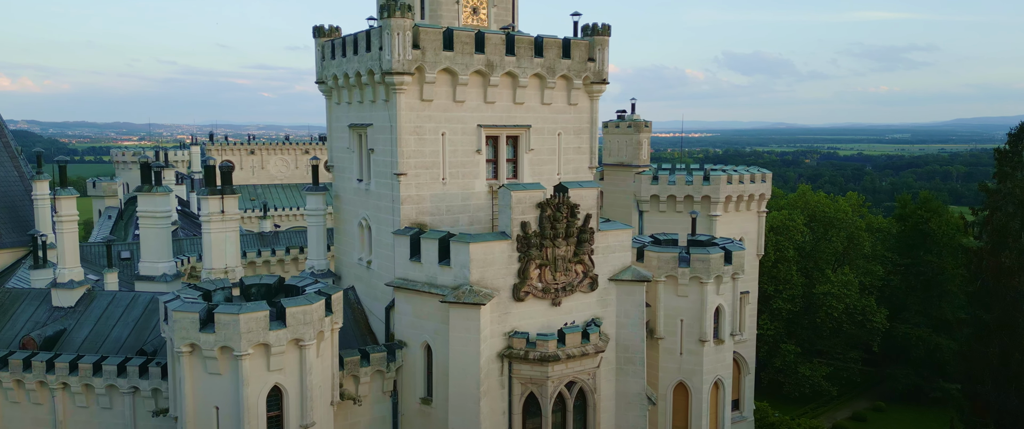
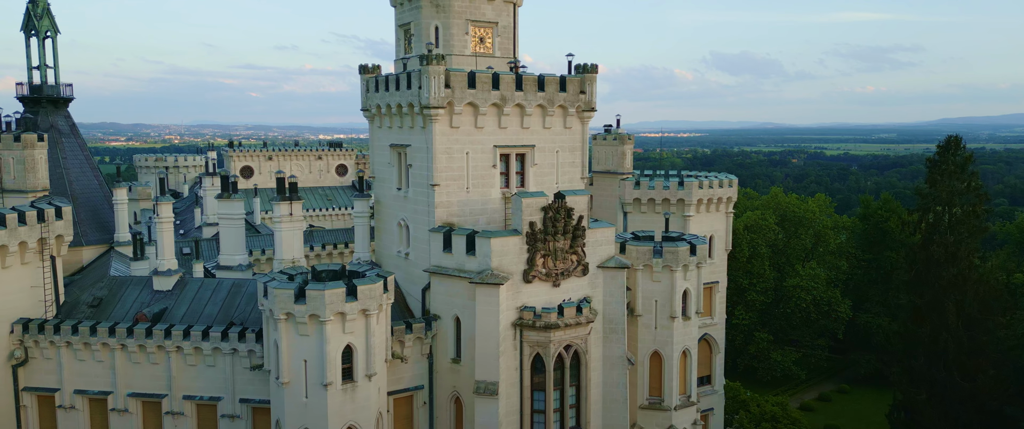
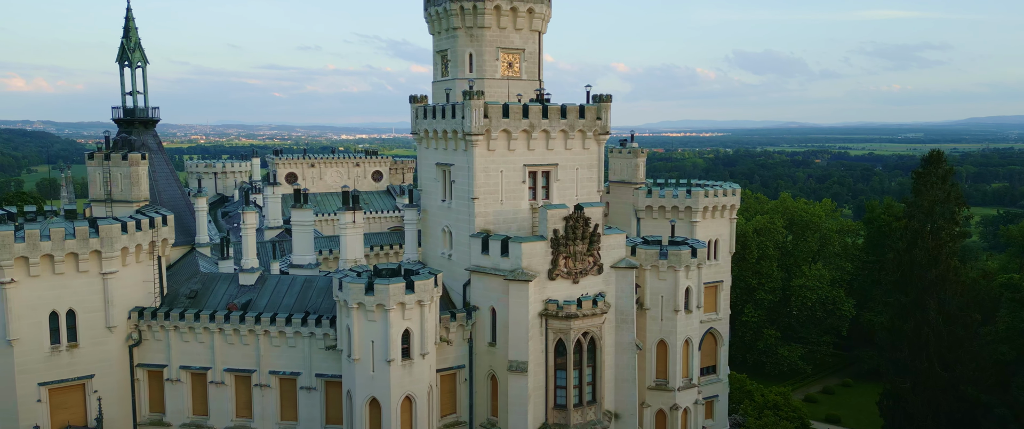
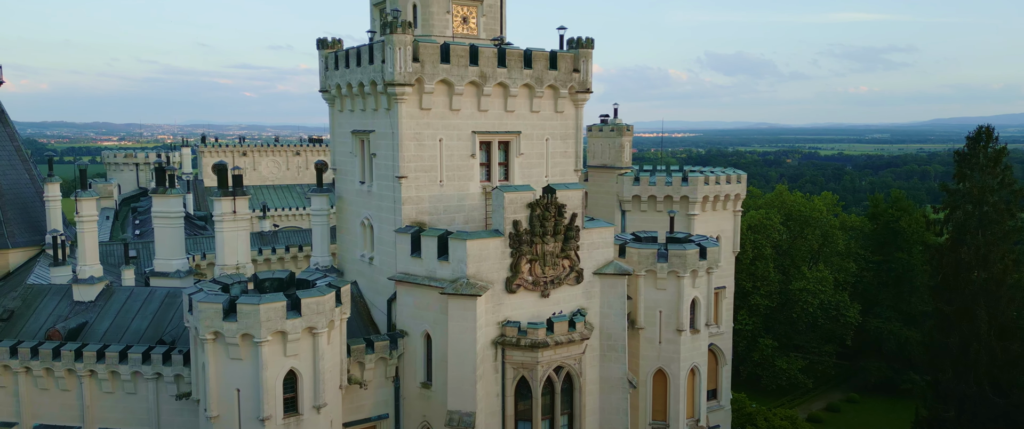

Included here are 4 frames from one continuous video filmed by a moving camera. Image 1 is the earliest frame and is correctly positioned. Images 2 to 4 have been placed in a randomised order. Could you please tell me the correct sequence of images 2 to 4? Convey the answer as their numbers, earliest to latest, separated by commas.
4, 2, 3
